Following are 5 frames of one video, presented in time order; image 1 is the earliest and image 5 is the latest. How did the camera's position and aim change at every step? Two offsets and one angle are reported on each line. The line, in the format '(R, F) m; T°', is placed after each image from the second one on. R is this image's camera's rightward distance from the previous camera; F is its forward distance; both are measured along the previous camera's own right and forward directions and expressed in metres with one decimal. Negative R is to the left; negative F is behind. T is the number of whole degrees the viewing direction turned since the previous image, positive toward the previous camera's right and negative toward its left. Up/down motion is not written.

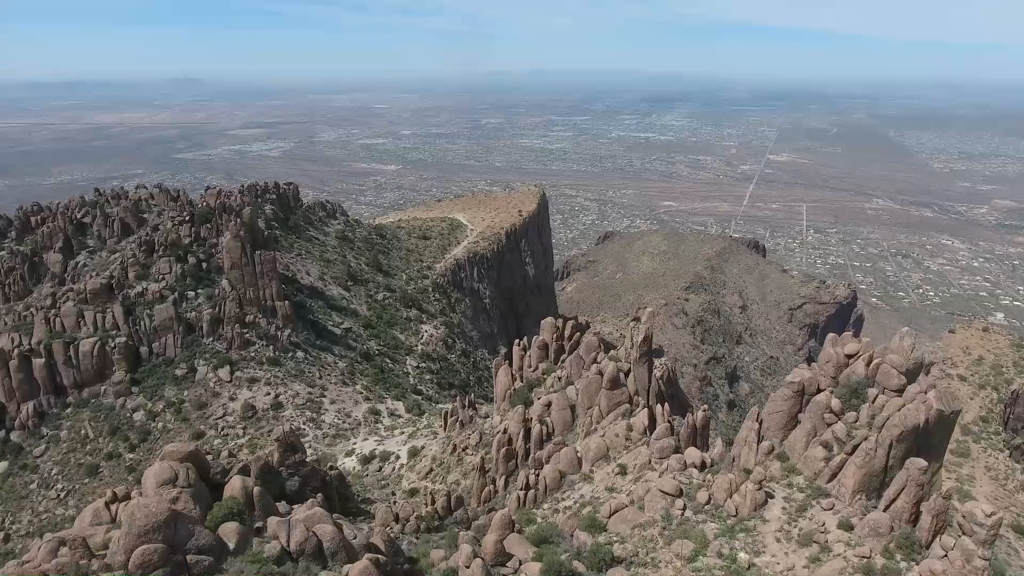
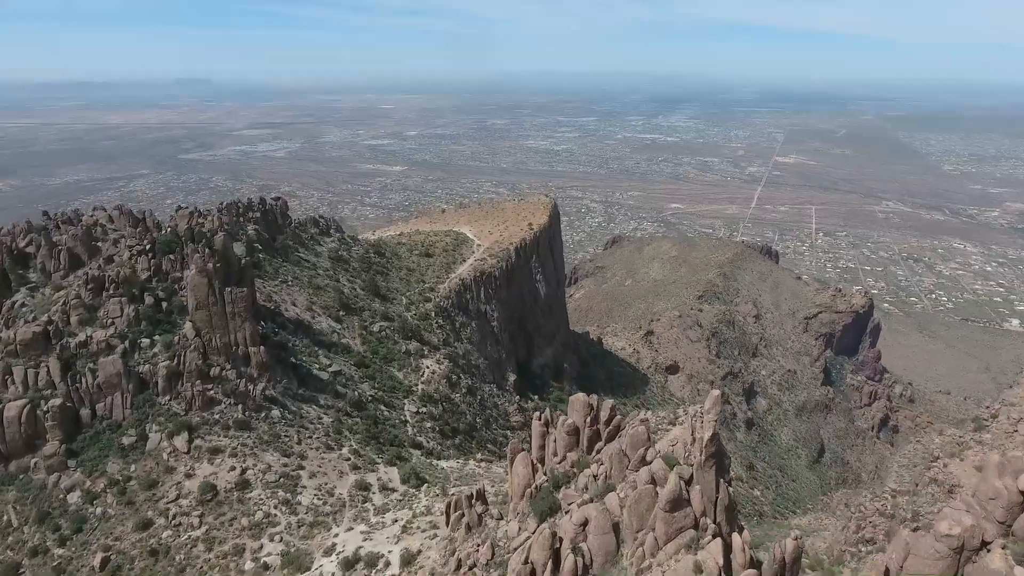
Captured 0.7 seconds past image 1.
(-0.1, +1.1) m; 0°
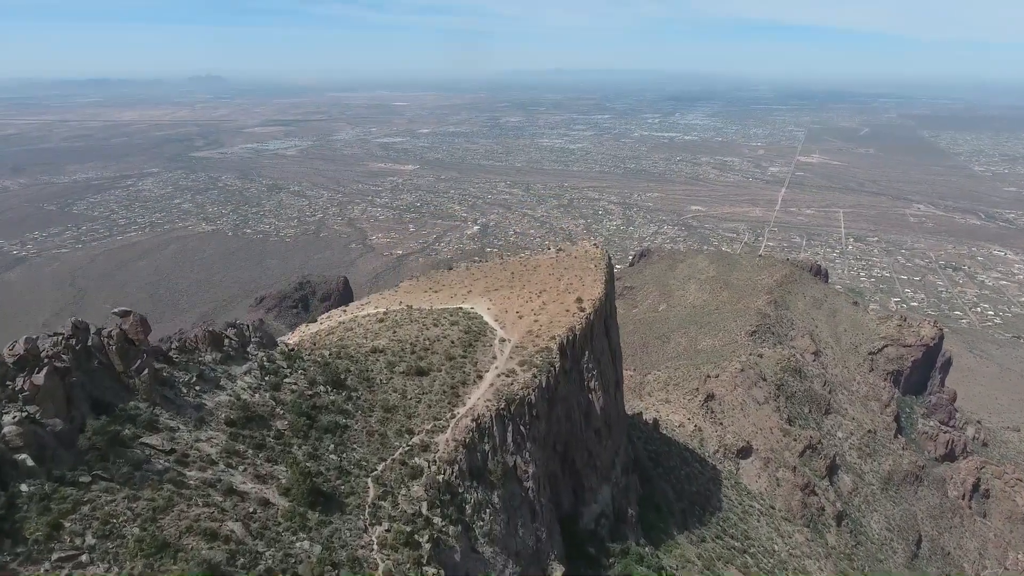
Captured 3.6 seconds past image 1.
(-0.4, +4.9) m; -1°
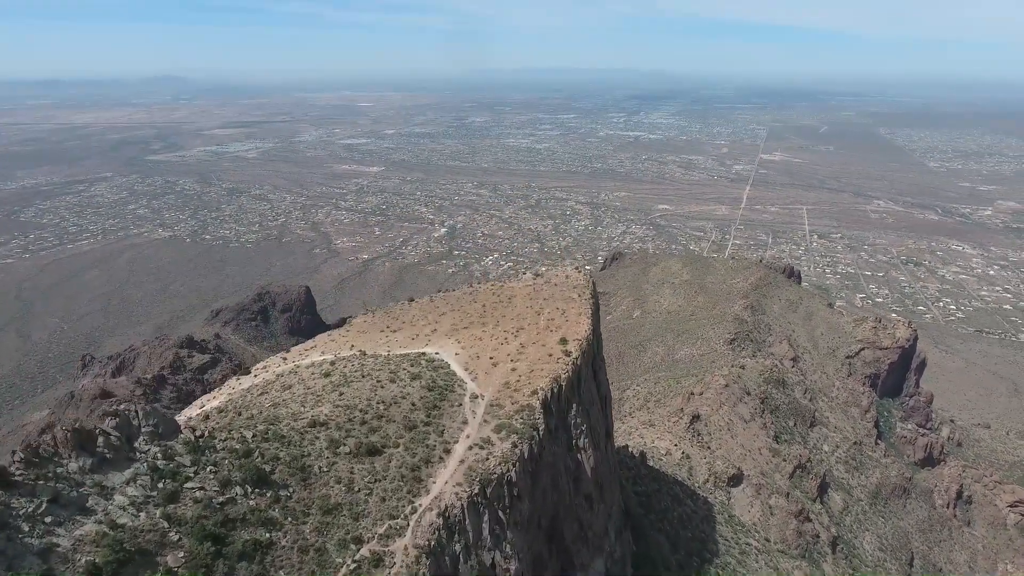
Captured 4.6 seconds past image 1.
(0.0, +1.5) m; +3°
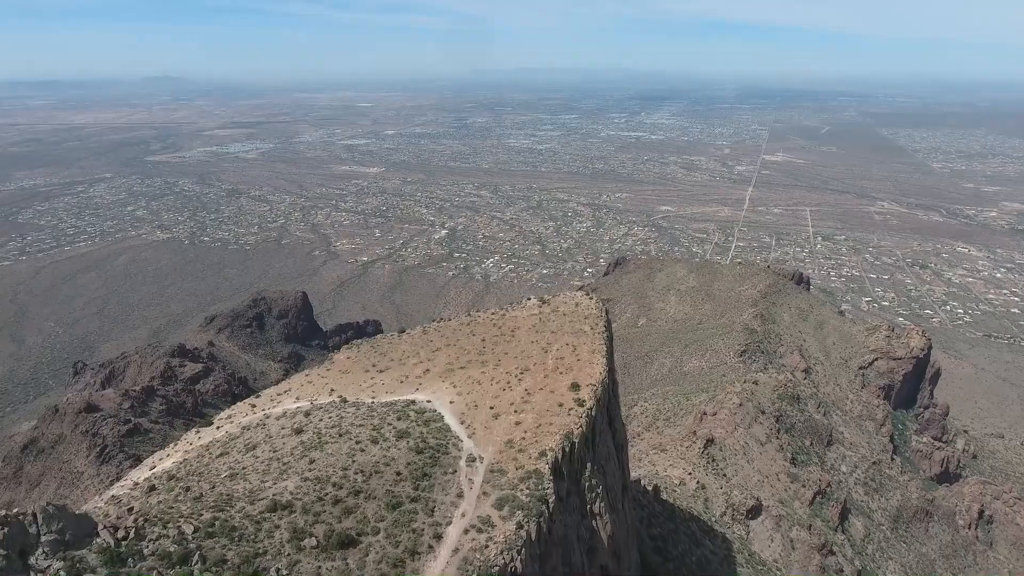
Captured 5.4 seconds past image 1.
(0.0, +1.1) m; 0°
